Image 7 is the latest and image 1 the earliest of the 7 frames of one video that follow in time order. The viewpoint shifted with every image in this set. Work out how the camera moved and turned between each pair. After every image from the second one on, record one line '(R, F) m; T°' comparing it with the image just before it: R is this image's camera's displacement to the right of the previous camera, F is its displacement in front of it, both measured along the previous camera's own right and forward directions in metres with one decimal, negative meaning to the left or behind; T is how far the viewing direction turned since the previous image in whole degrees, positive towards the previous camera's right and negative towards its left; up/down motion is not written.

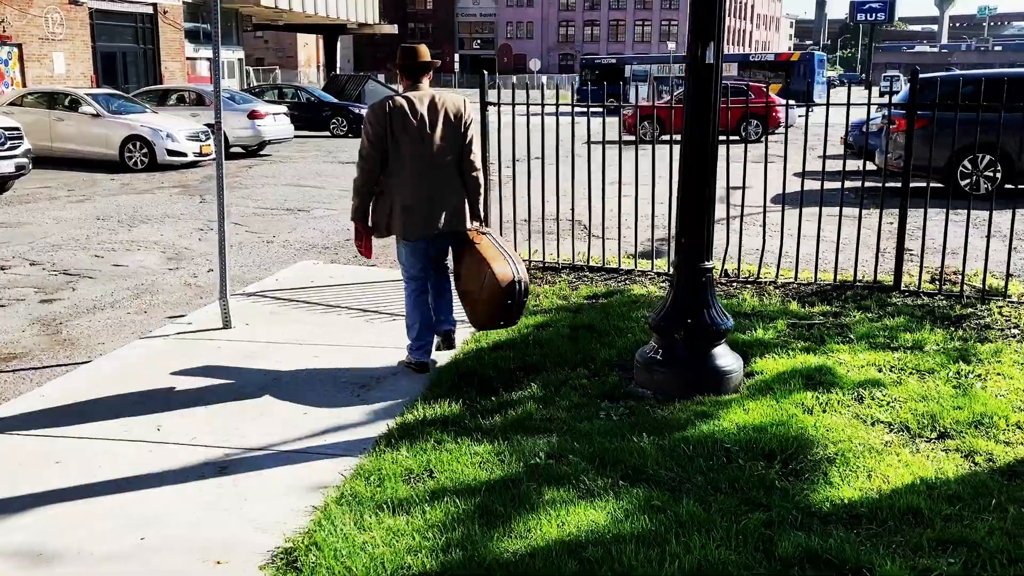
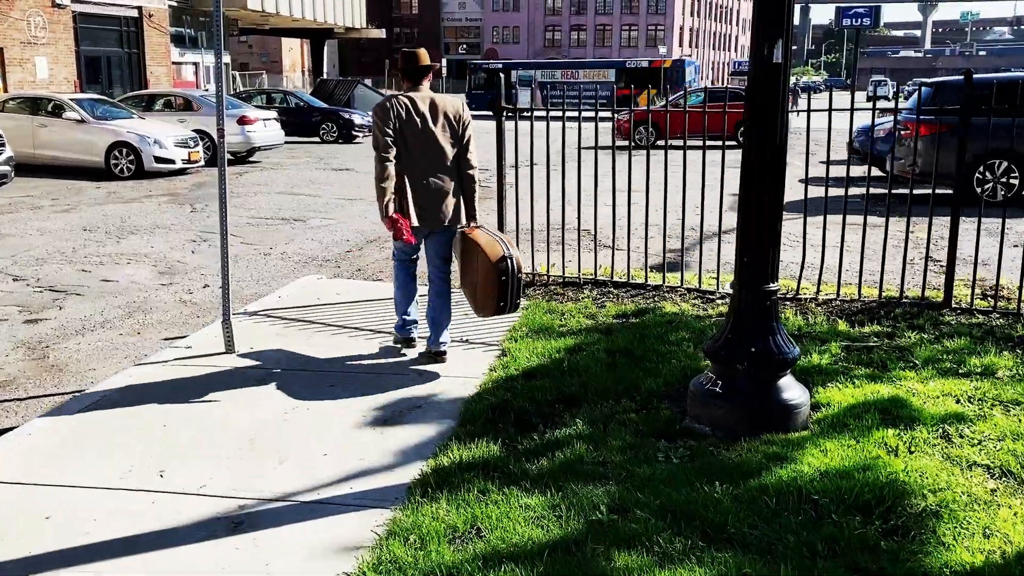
(-0.2, +0.5) m; +1°
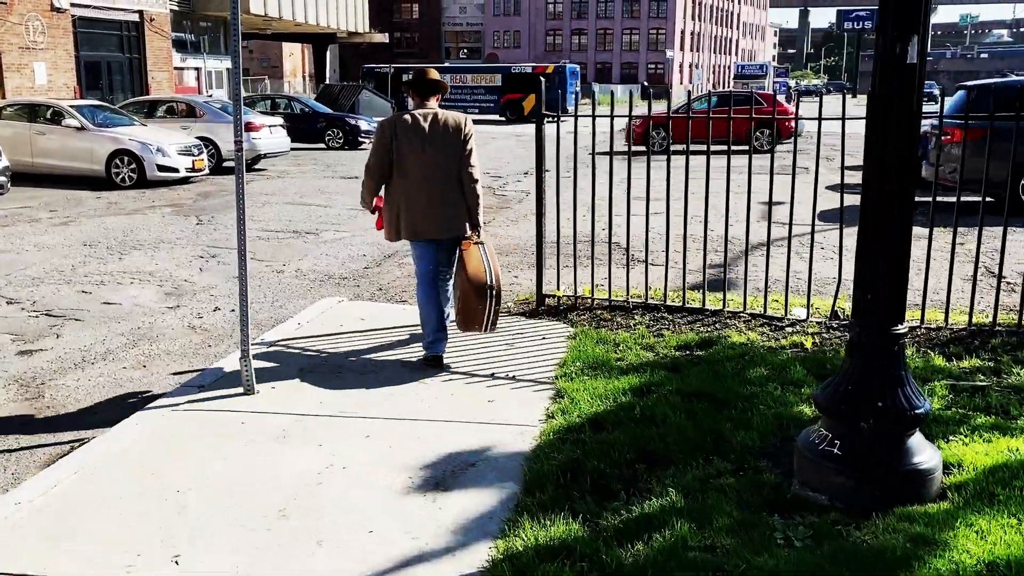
(-0.3, +0.7) m; 0°
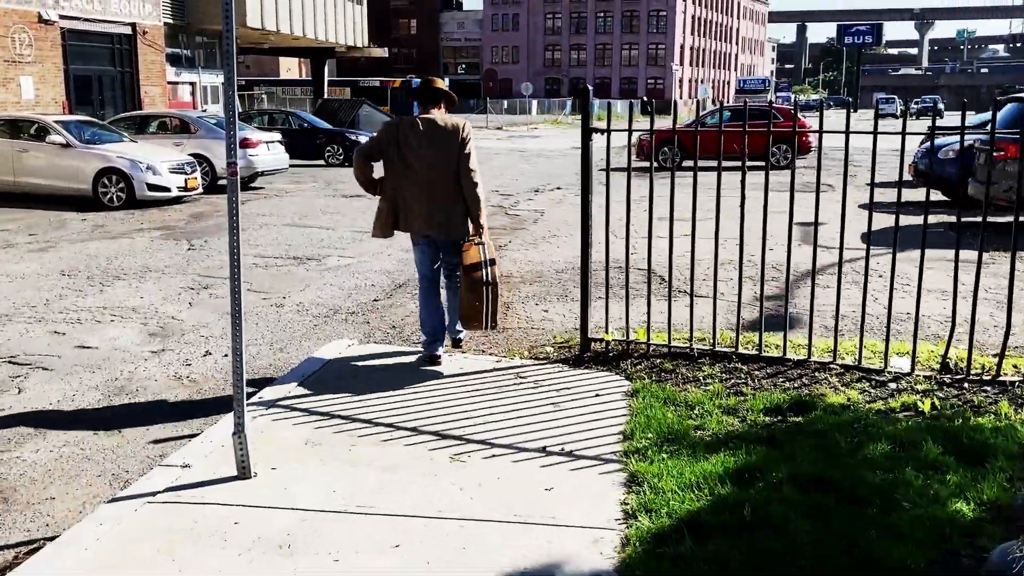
(-0.3, +1.0) m; 0°
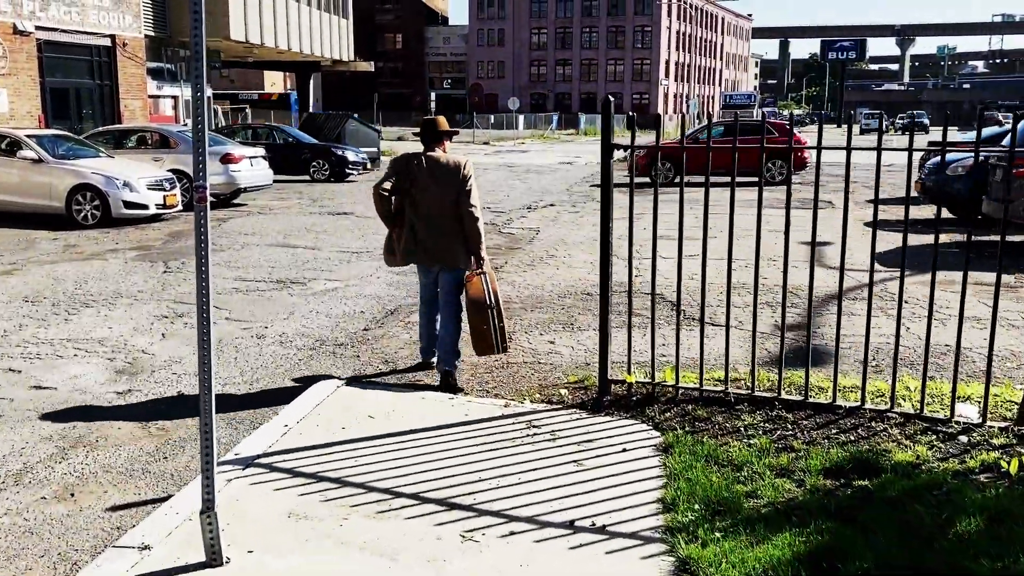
(-0.1, +0.7) m; +1°
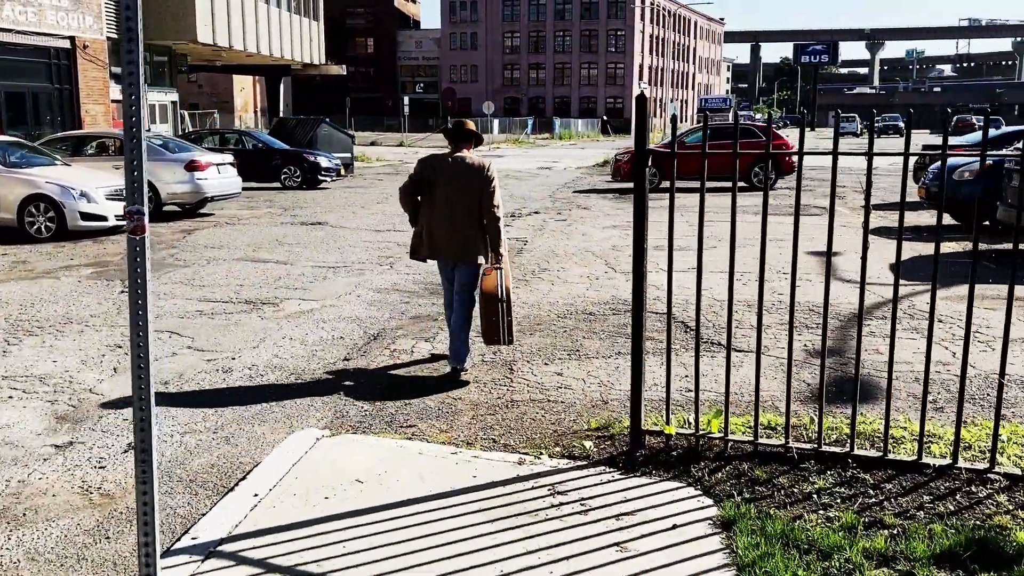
(-0.2, +0.8) m; +2°
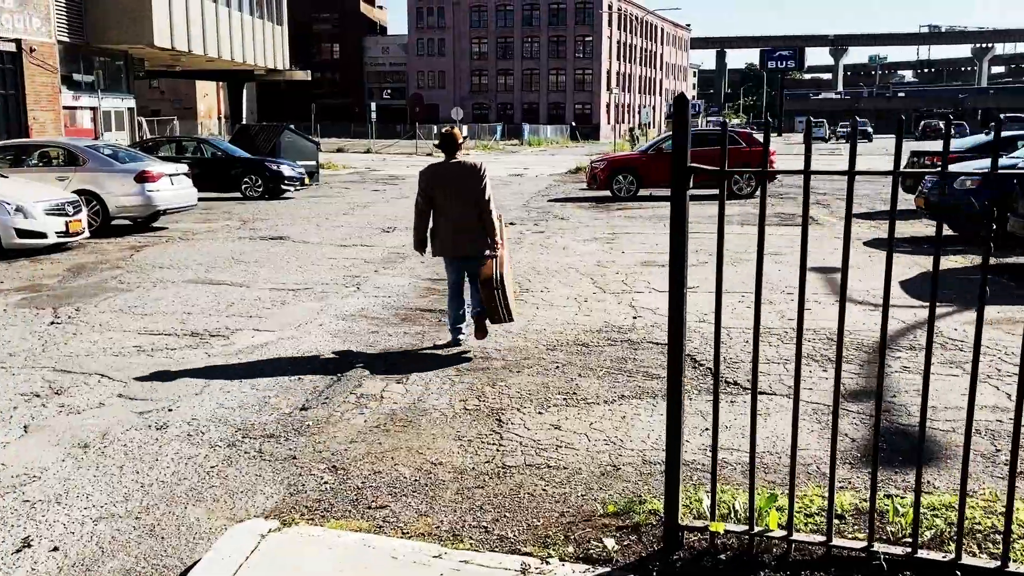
(-0.1, +1.0) m; +2°
